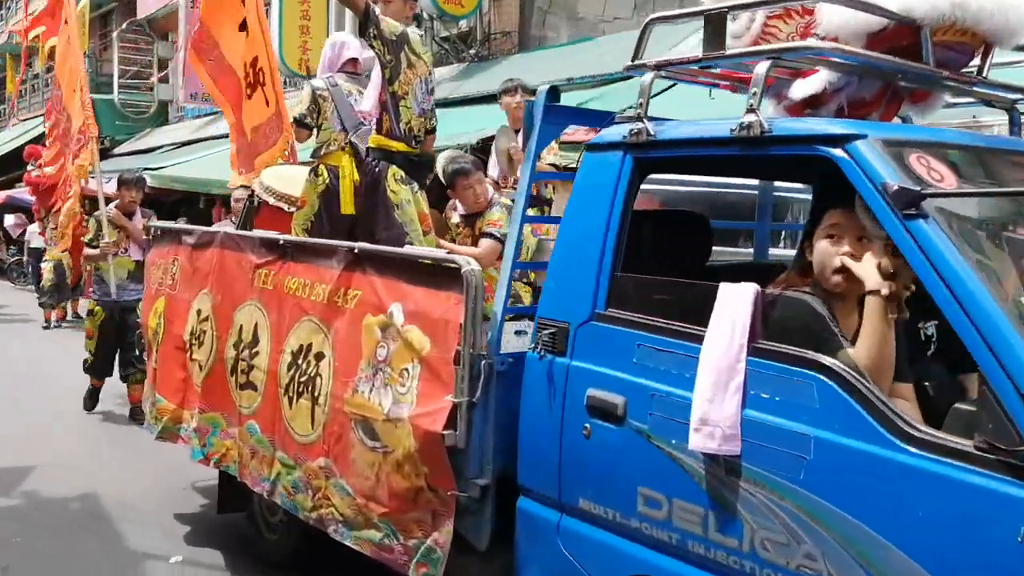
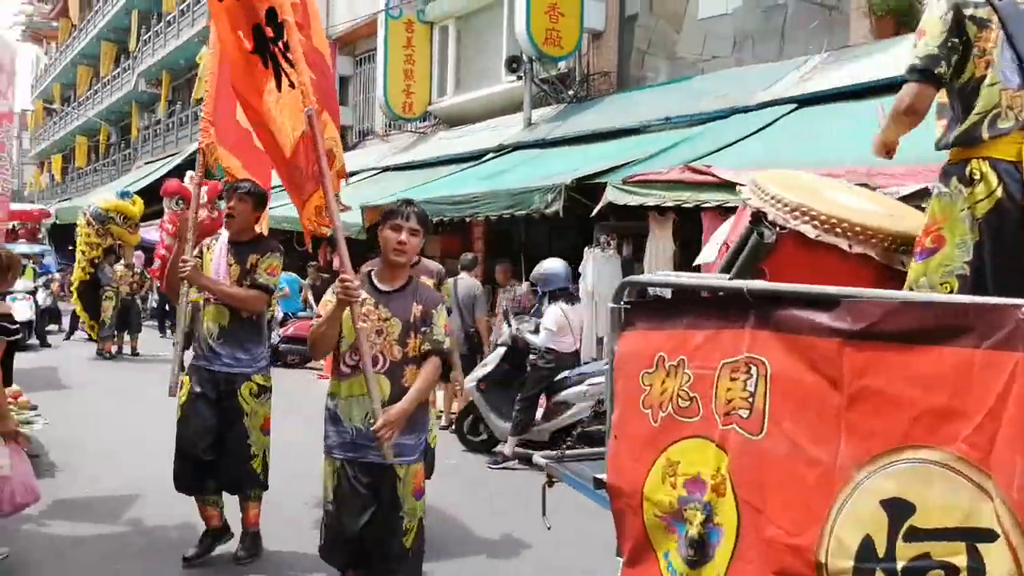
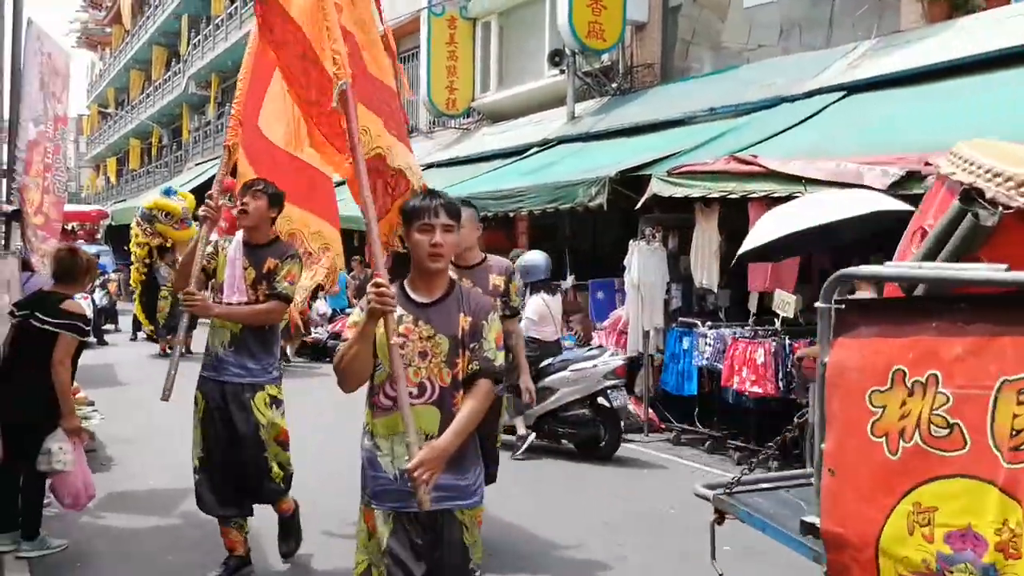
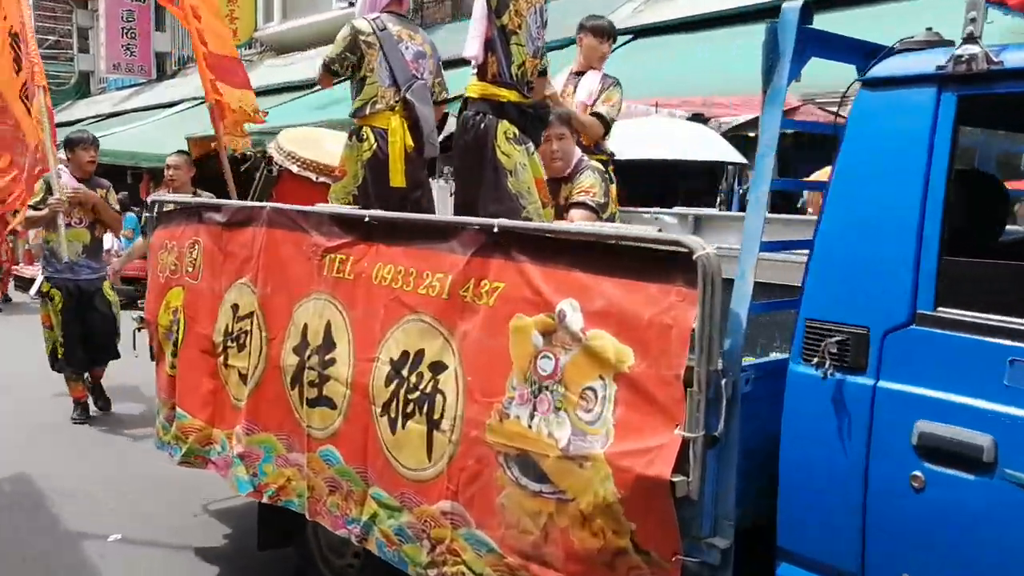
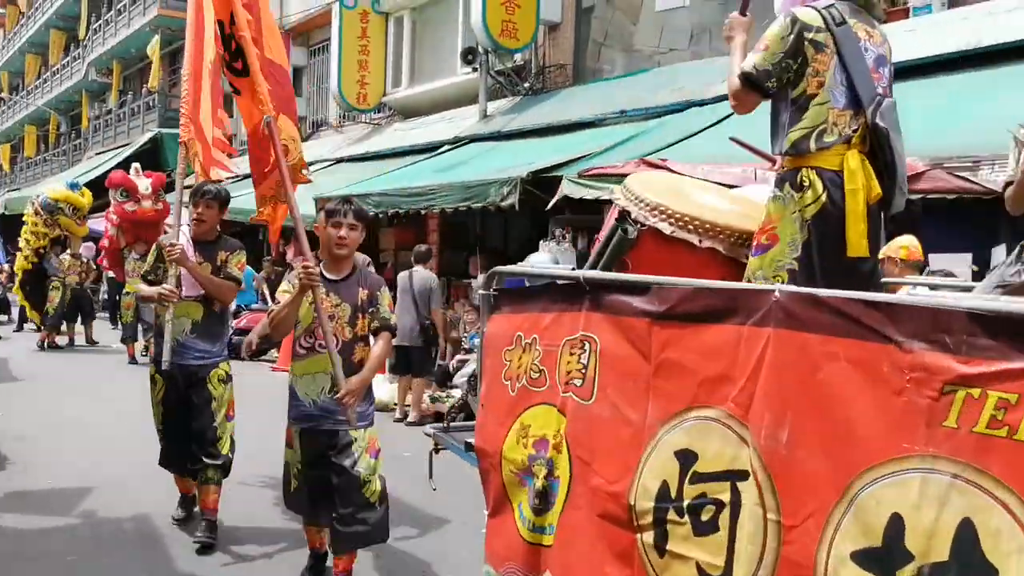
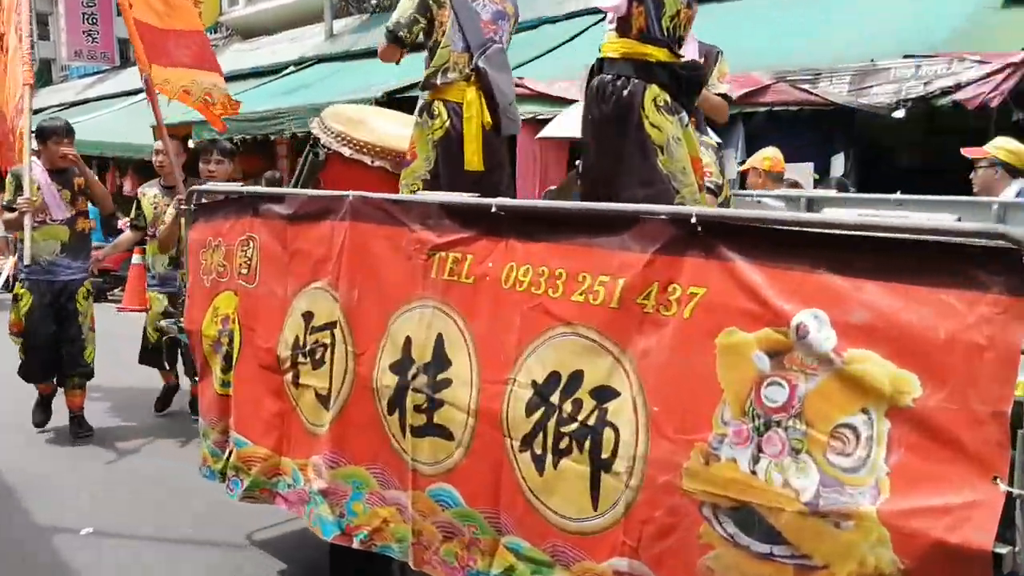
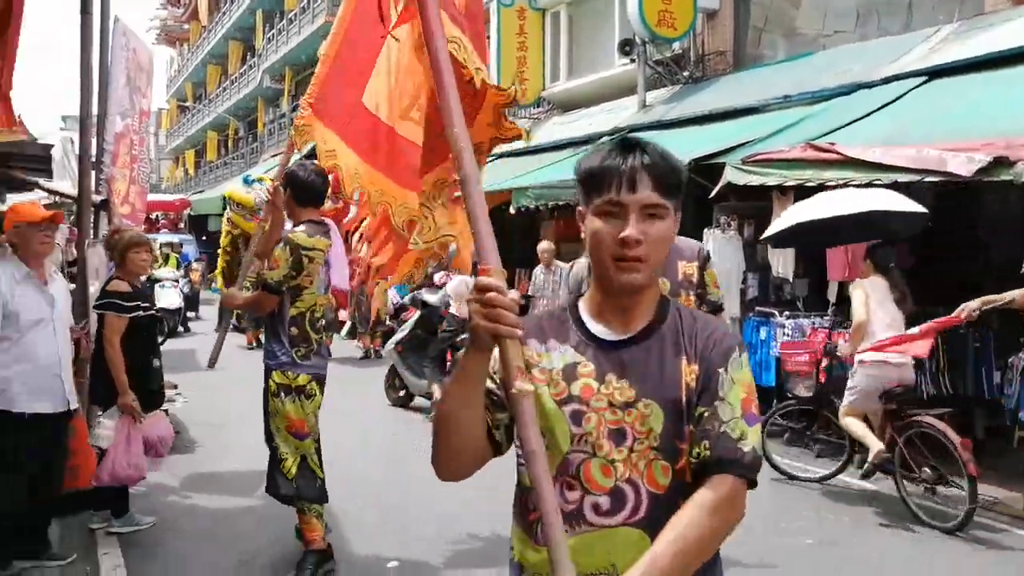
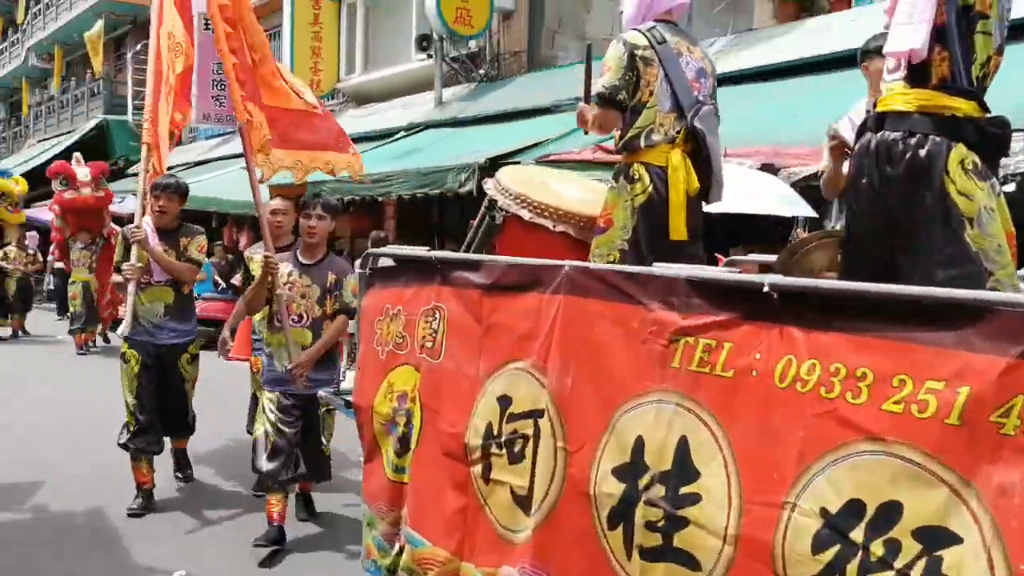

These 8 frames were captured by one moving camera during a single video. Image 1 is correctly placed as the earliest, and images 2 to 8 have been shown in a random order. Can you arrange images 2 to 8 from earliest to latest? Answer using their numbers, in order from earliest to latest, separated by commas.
4, 6, 8, 5, 2, 3, 7
